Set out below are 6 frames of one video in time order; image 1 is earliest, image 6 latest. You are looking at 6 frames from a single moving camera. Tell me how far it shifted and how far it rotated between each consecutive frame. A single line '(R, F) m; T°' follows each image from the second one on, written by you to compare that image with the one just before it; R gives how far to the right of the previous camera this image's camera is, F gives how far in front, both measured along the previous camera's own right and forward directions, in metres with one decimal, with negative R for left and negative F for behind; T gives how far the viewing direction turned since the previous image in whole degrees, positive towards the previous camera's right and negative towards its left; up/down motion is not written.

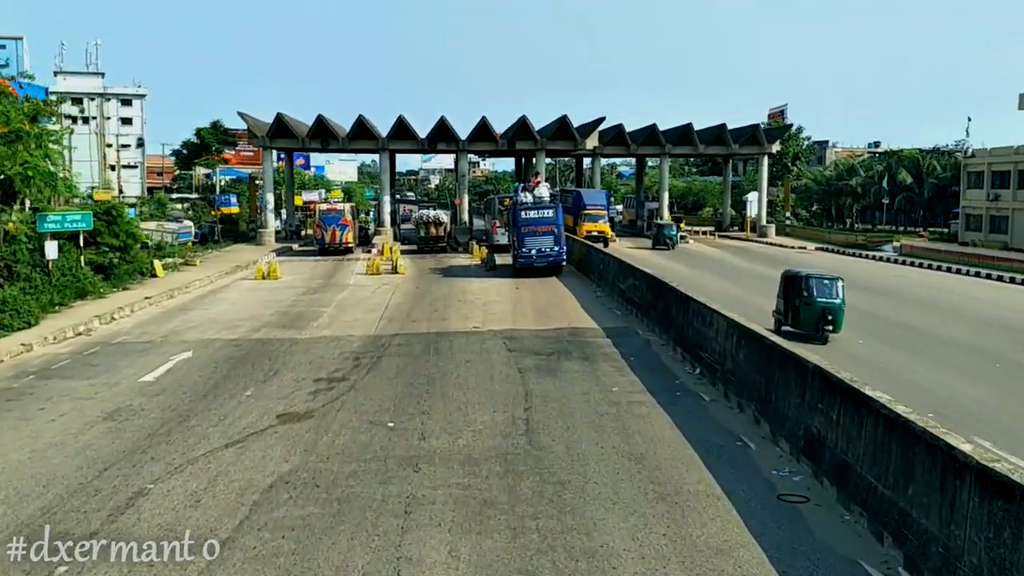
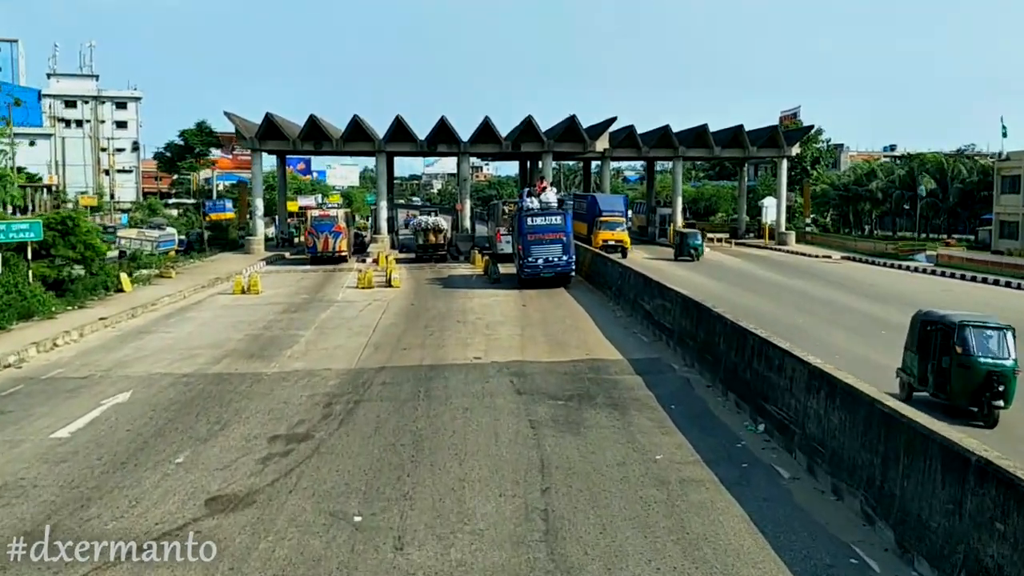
(-0.1, +3.0) m; 0°
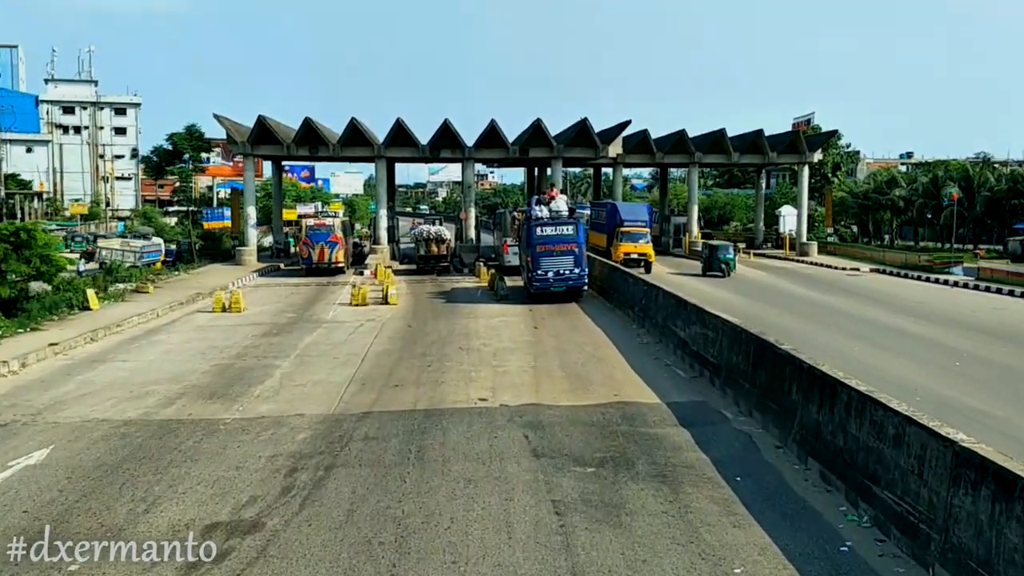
(-0.2, +2.8) m; 0°
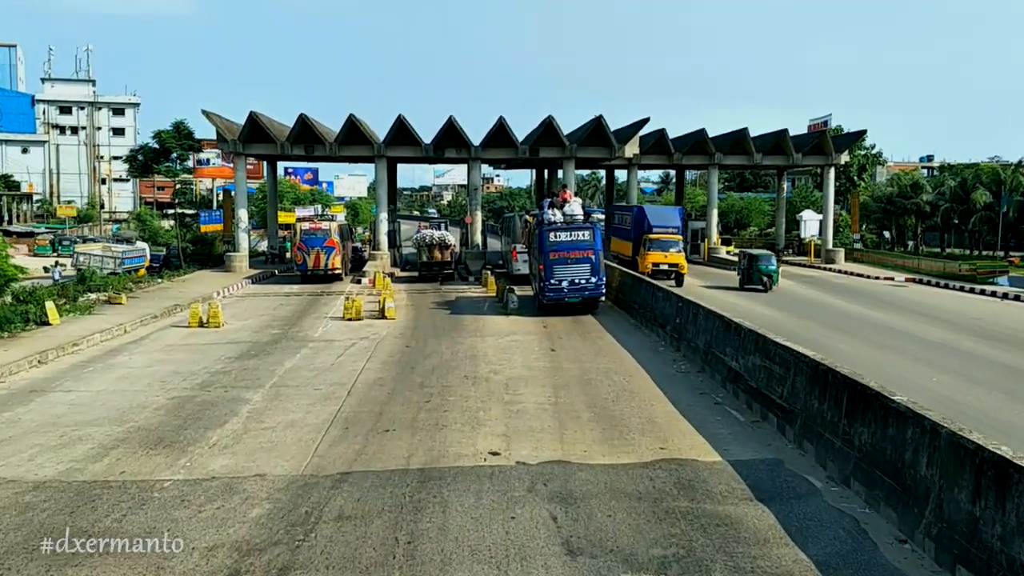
(-0.3, +2.8) m; 0°
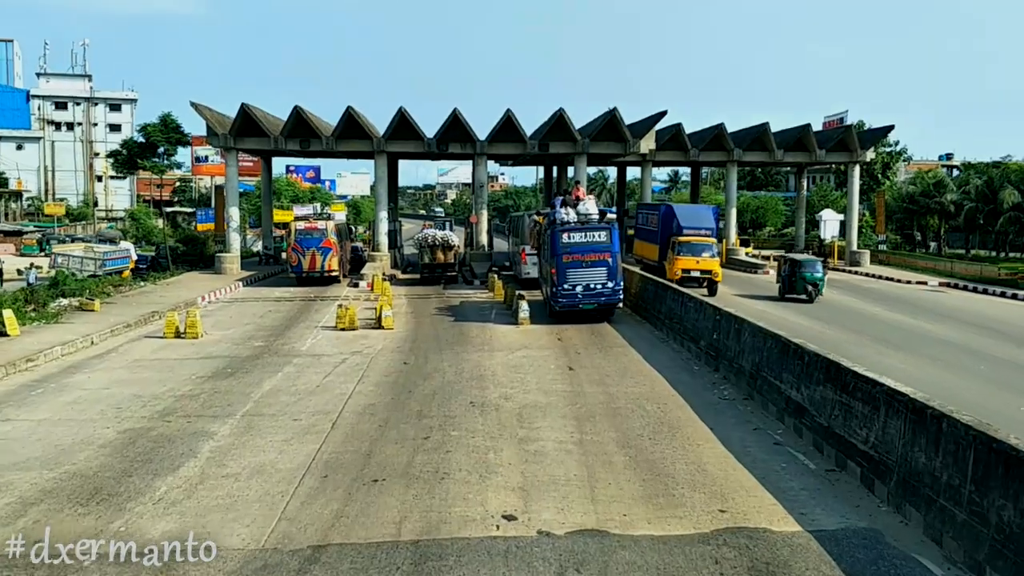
(-0.3, +2.2) m; 0°
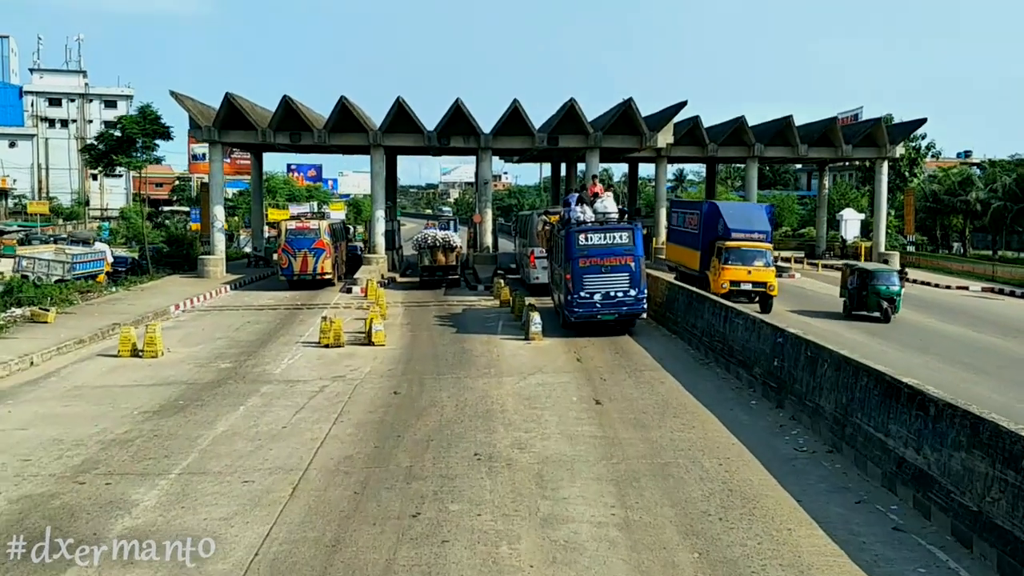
(-0.2, +3.0) m; 0°
